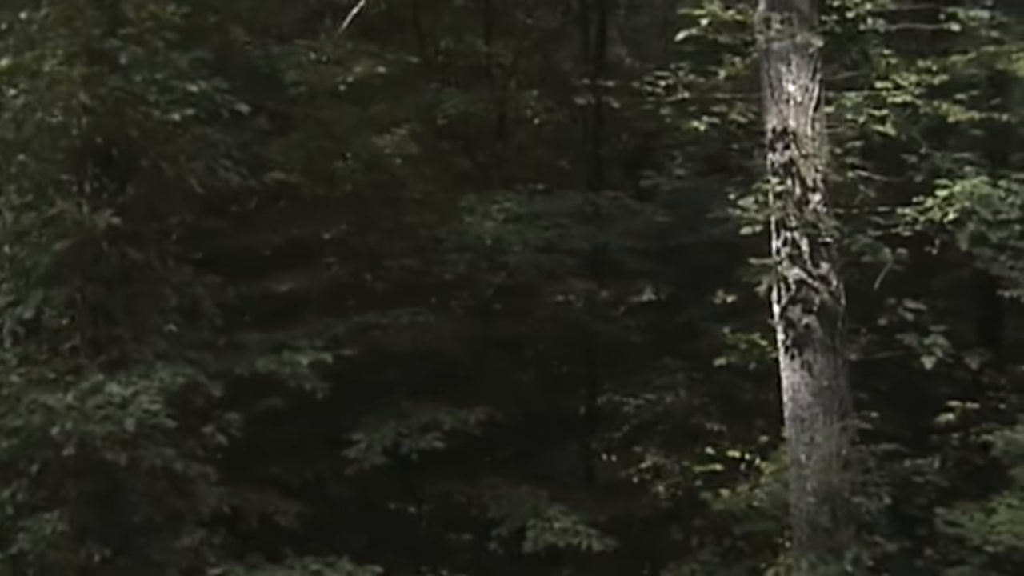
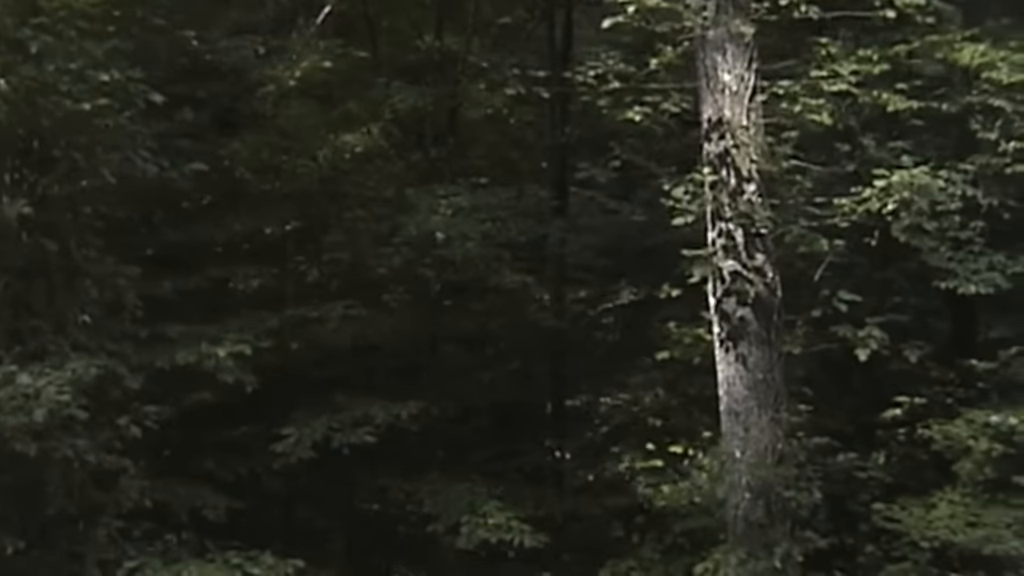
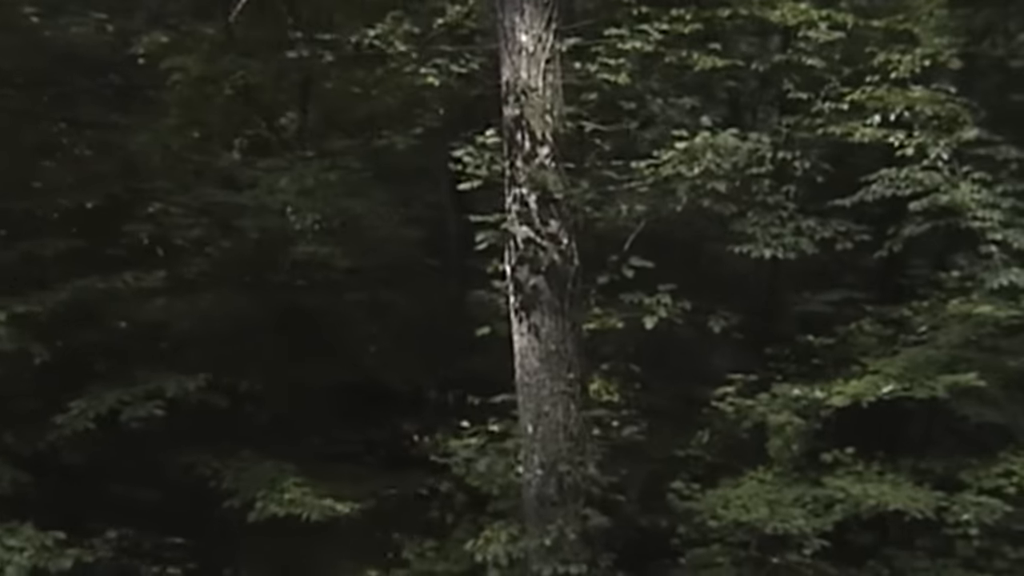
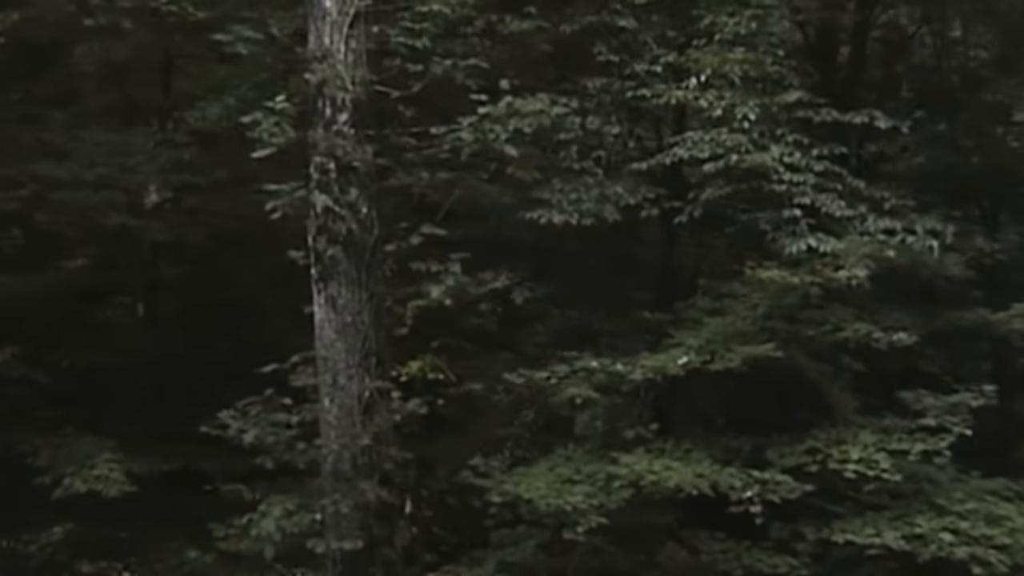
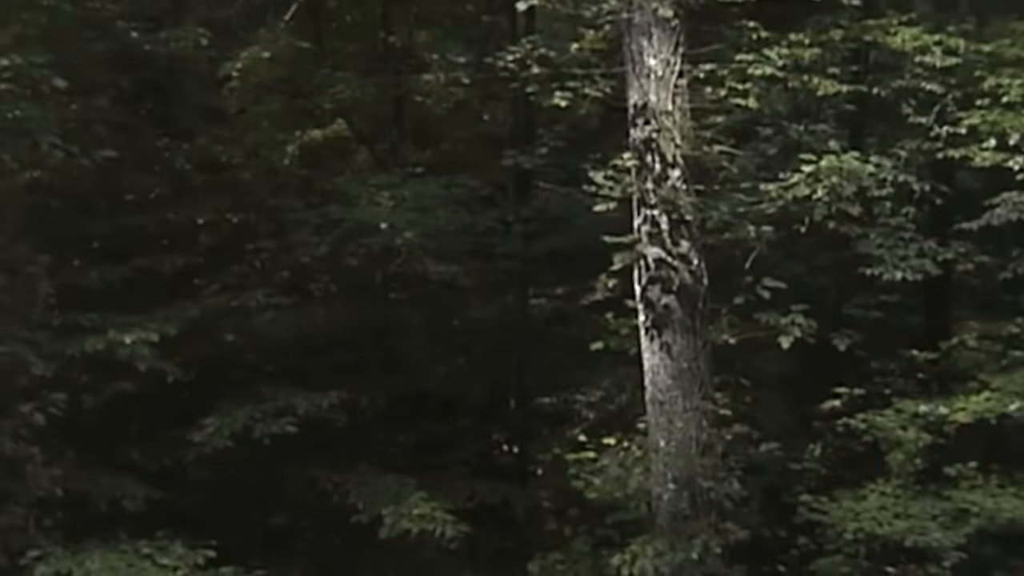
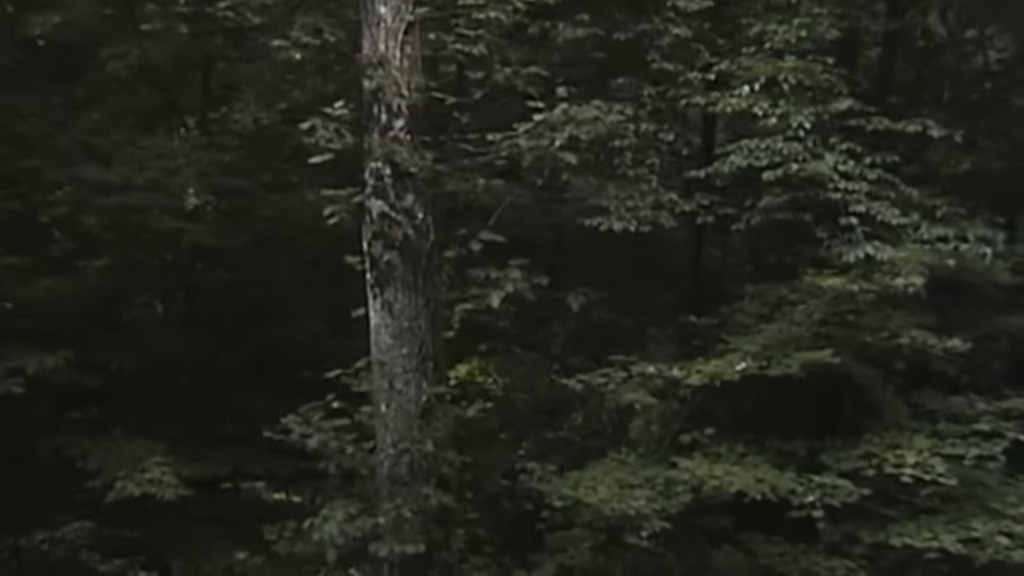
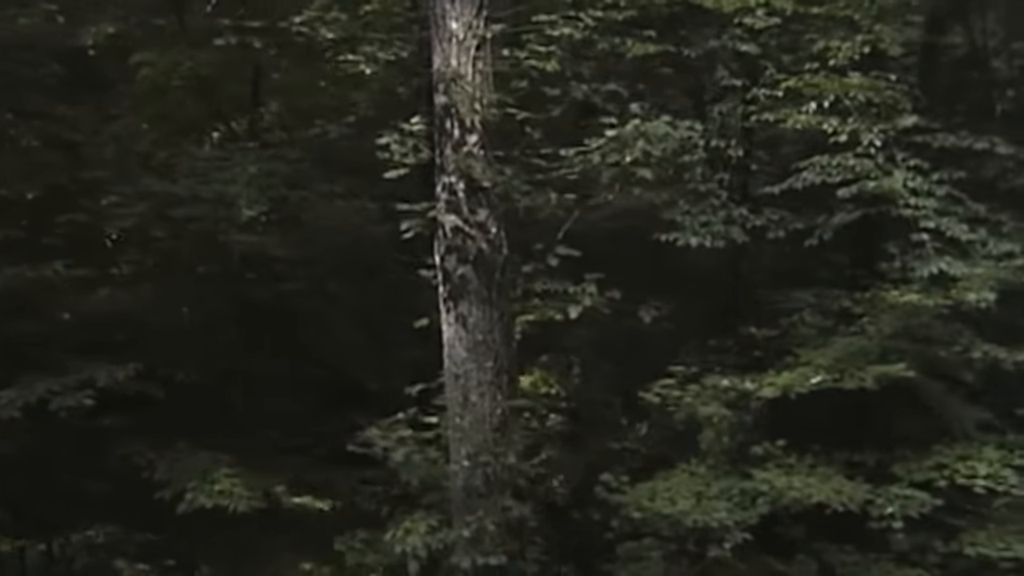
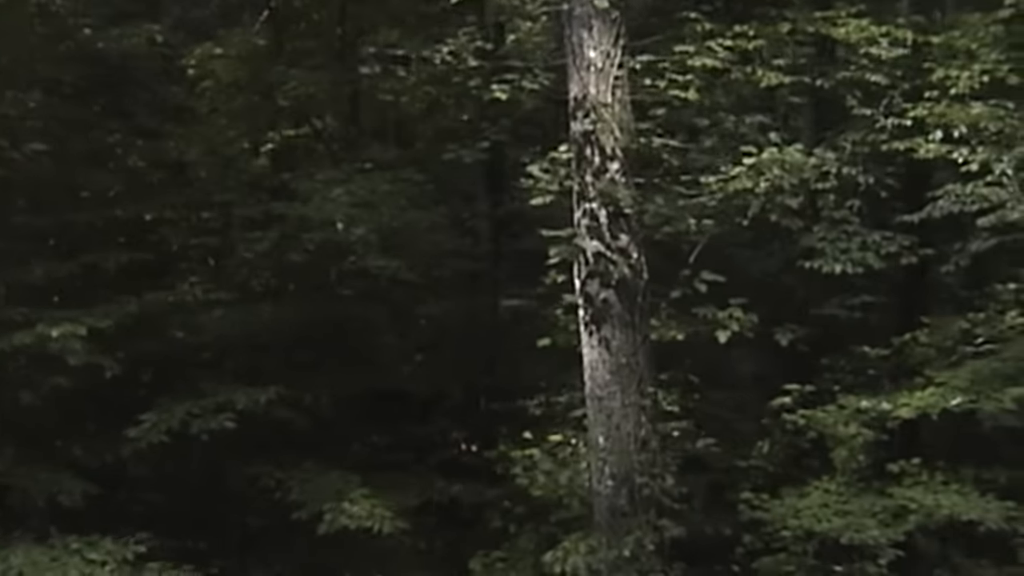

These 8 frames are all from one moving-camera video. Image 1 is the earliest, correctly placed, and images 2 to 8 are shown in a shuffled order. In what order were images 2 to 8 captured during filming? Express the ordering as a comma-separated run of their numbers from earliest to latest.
2, 5, 8, 3, 7, 6, 4
